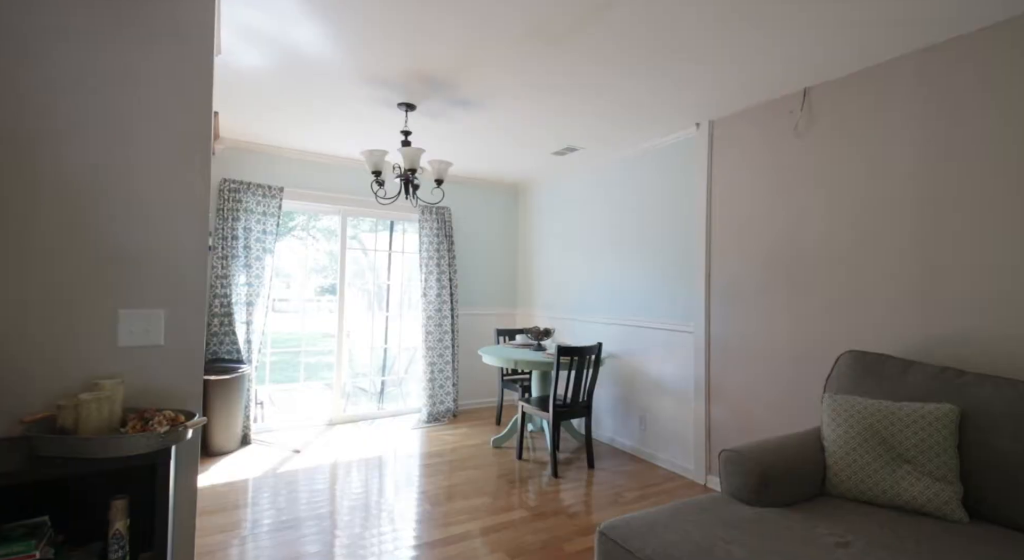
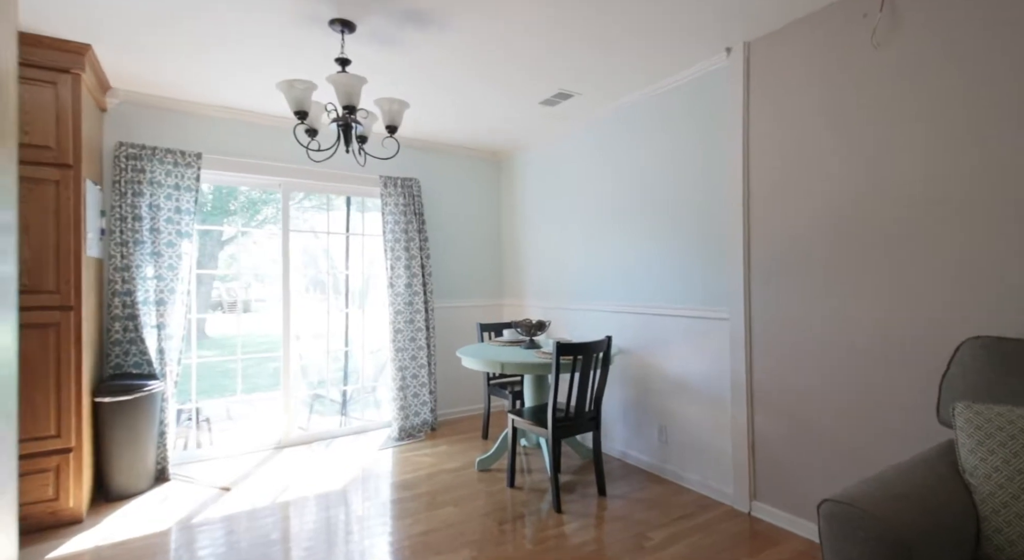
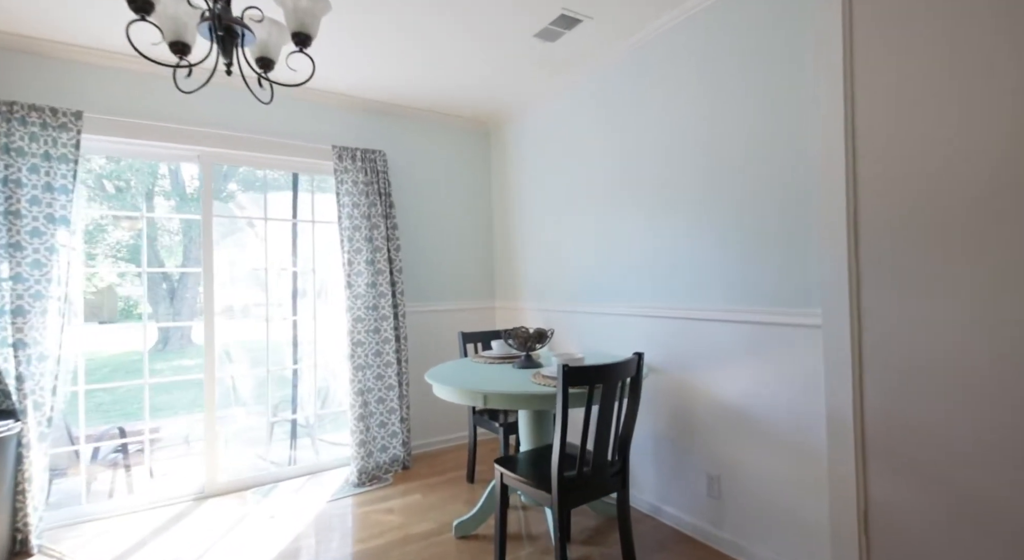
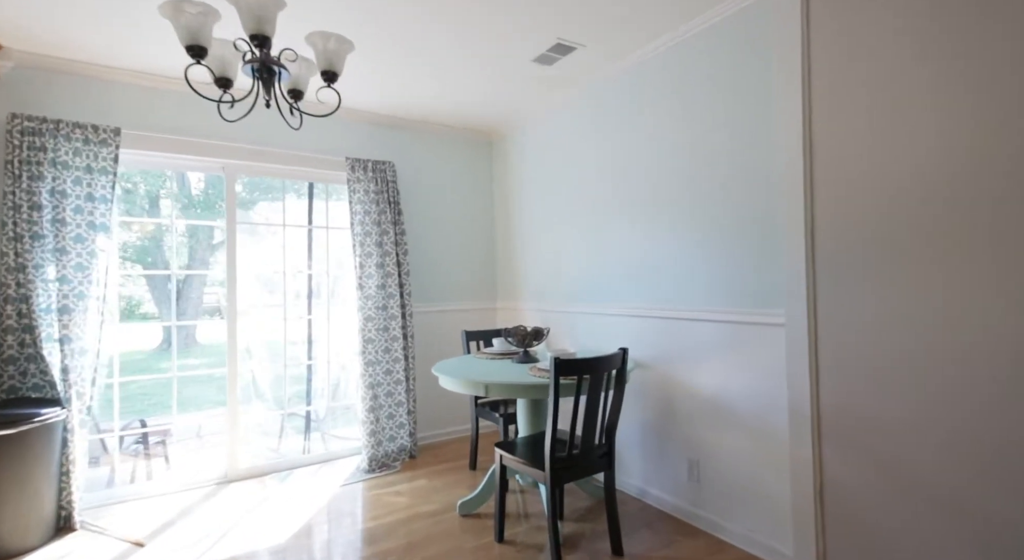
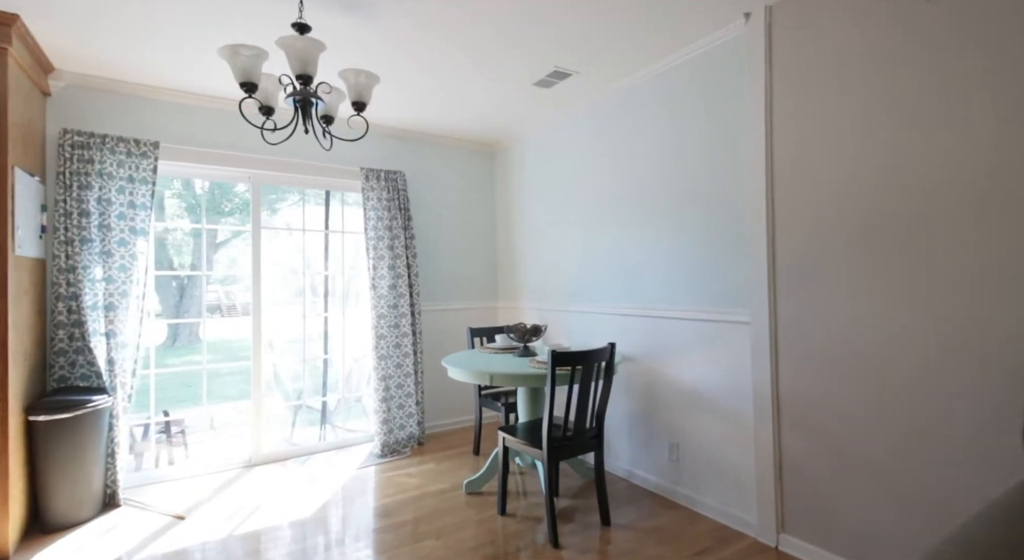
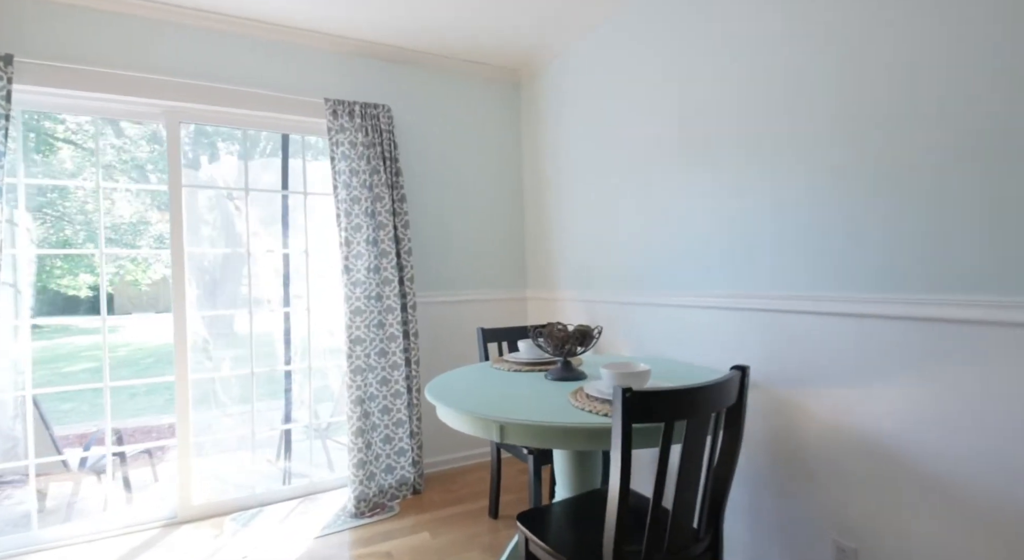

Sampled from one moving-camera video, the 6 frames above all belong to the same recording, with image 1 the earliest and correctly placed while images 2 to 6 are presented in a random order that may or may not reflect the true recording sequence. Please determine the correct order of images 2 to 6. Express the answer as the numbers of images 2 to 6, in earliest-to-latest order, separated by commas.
2, 5, 4, 3, 6
